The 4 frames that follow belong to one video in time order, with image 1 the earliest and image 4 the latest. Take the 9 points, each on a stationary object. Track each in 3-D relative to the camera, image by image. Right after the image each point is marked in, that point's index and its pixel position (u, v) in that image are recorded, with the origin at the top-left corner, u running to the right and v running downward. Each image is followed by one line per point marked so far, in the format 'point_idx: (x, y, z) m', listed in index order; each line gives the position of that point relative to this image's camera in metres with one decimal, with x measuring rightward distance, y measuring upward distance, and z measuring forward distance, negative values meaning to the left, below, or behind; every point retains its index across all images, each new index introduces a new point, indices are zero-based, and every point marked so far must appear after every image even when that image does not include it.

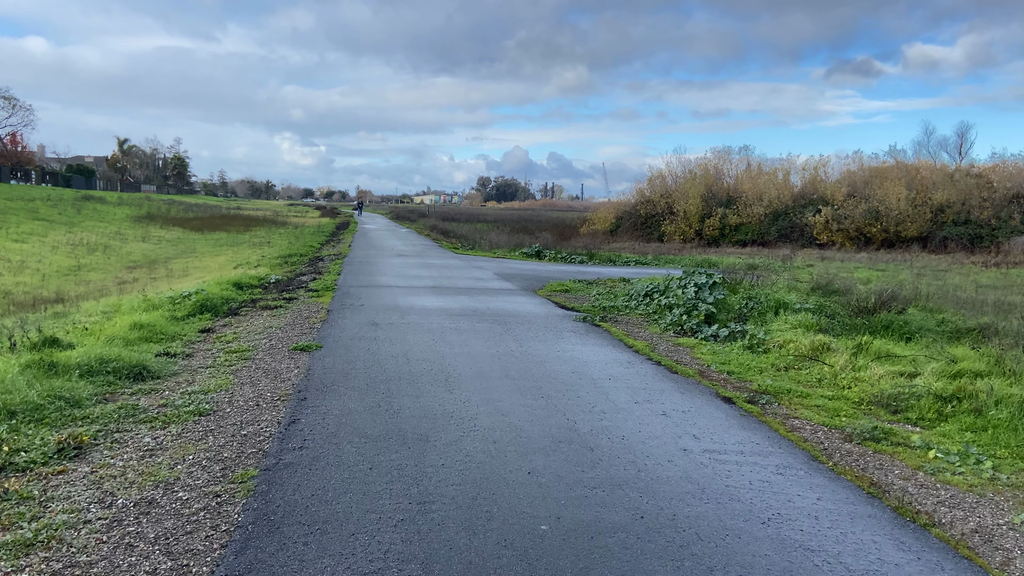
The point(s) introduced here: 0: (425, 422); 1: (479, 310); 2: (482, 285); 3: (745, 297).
0: (-0.6, -0.9, +5.2) m
1: (-0.5, -0.3, +10.7) m
2: (-0.6, 0.0, +14.1) m
3: (+3.2, -0.1, +10.6) m
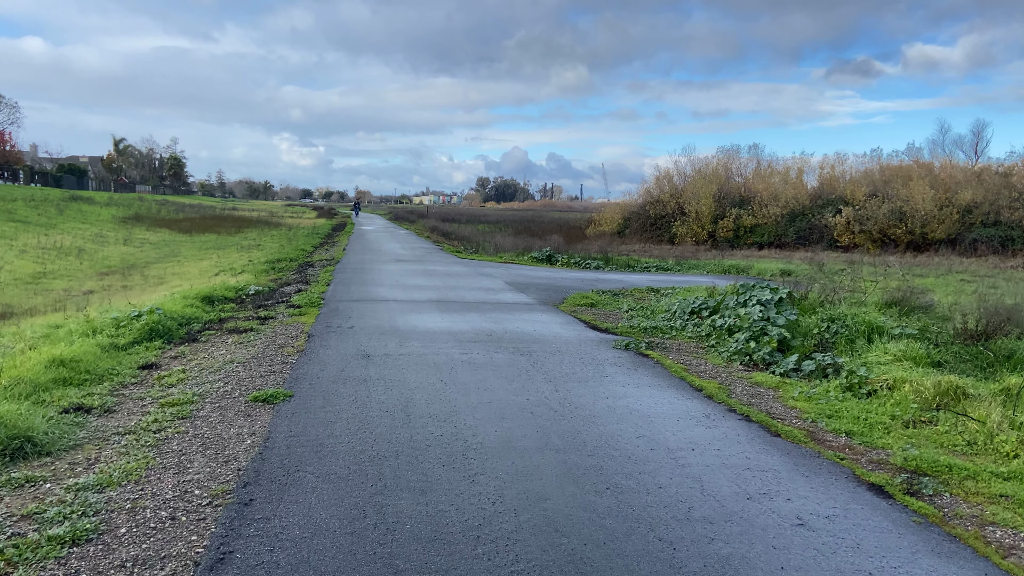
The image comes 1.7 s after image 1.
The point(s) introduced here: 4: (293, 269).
0: (-0.3, -1.1, +3.2) m
1: (-0.2, -0.5, +8.8) m
2: (-0.3, -0.2, +12.2) m
3: (+3.5, -0.3, +8.6) m
4: (-5.2, +0.4, +18.2) m
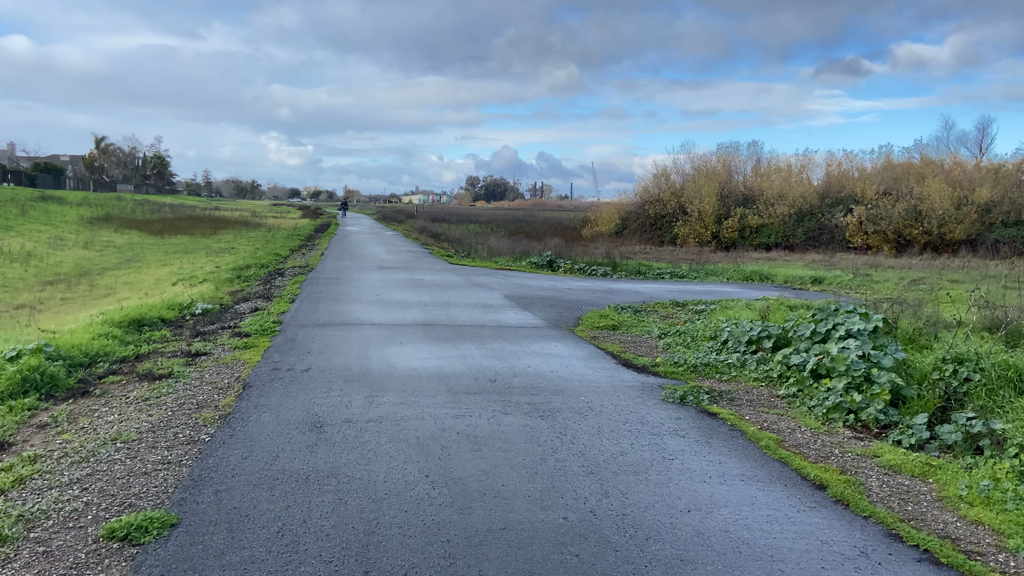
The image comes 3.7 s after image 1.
0: (-0.2, -1.4, +1.0) m
1: (-0.1, -0.8, +6.5) m
2: (-0.2, -0.4, +9.9) m
3: (+3.5, -0.6, +6.4) m
4: (-5.2, +0.2, +15.9) m
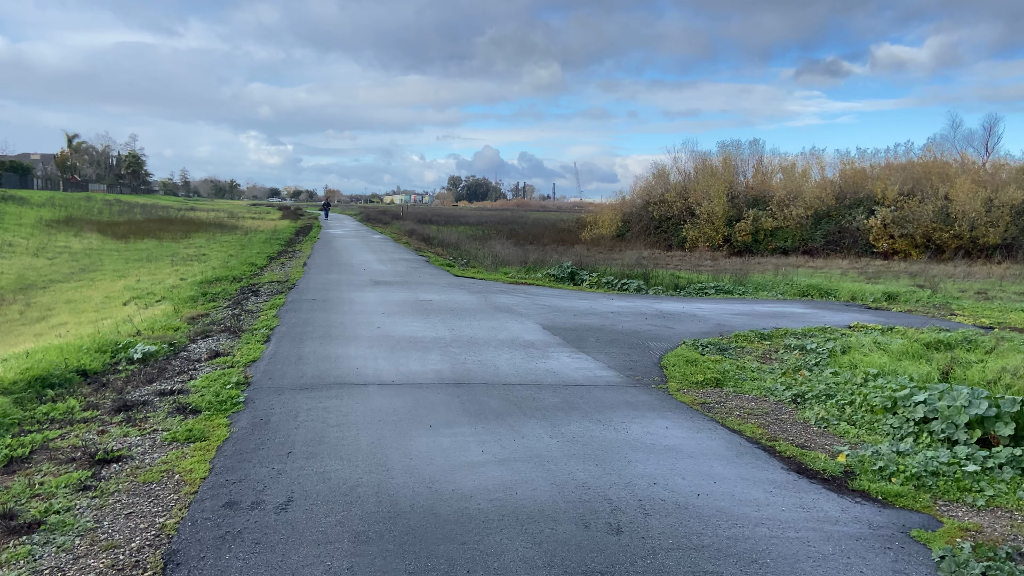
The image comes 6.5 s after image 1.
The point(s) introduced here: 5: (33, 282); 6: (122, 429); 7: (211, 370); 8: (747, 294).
0: (+0.6, -1.7, -1.8) m
1: (+0.5, -1.1, +3.8) m
2: (+0.3, -0.8, +7.2) m
3: (+4.2, -0.9, +3.7) m
4: (-4.8, -0.2, +13.0) m
5: (-11.6, +0.2, +18.6) m
6: (-2.6, -0.9, +5.2) m
7: (-2.7, -0.7, +7.0) m
8: (+4.8, -0.1, +15.7) m
